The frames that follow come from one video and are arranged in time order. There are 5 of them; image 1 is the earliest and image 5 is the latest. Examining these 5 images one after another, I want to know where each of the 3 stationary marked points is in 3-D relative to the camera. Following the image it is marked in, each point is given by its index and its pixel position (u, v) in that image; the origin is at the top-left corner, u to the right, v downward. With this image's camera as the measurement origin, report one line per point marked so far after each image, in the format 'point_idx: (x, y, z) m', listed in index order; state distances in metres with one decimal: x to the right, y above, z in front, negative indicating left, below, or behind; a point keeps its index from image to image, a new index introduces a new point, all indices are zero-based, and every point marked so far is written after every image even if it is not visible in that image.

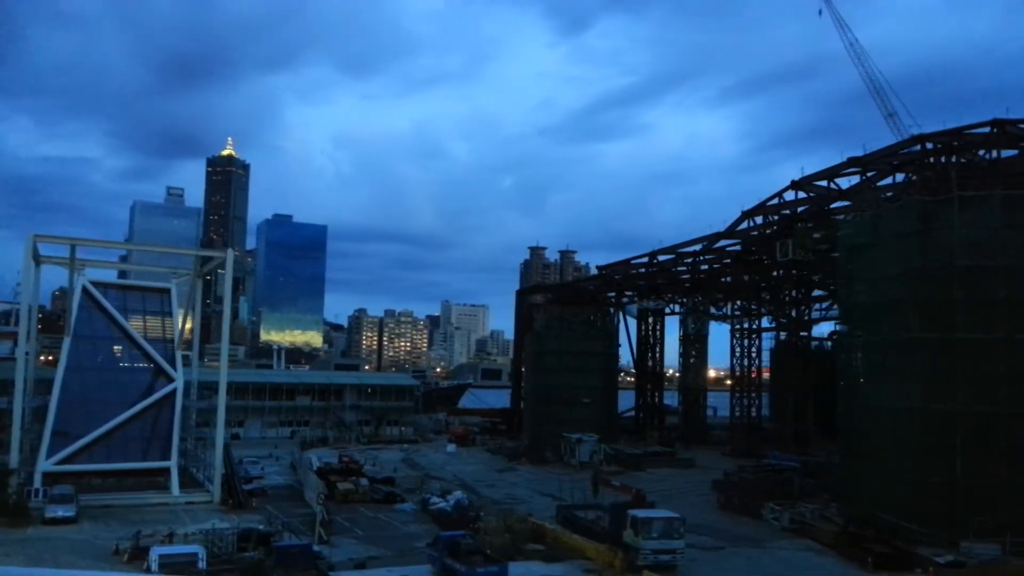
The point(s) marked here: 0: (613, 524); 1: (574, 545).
0: (+2.1, -4.9, +18.0) m
1: (+1.3, -5.3, +17.7) m
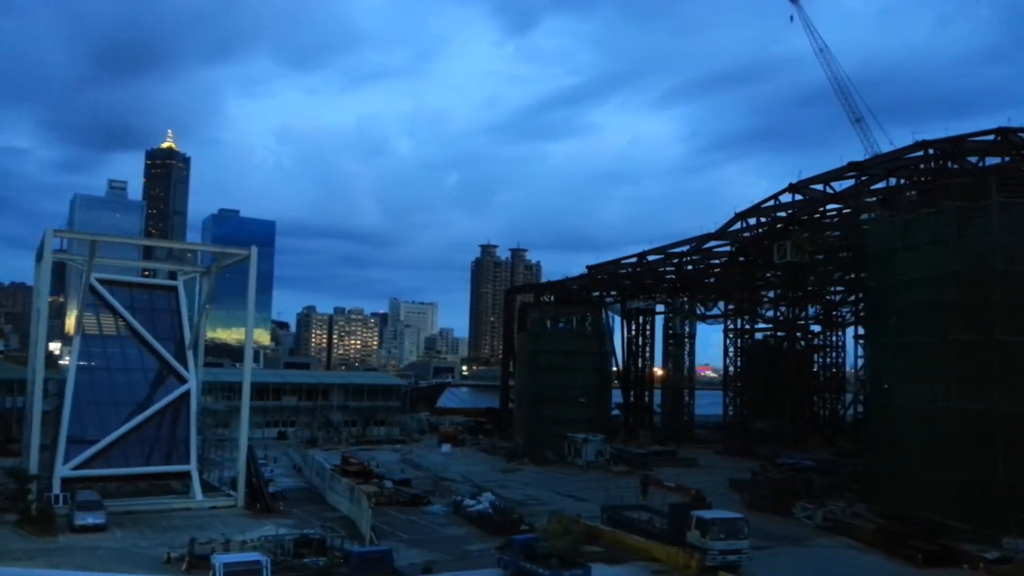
0: (+3.4, -4.9, +18.0) m
1: (+2.5, -5.3, +17.7) m
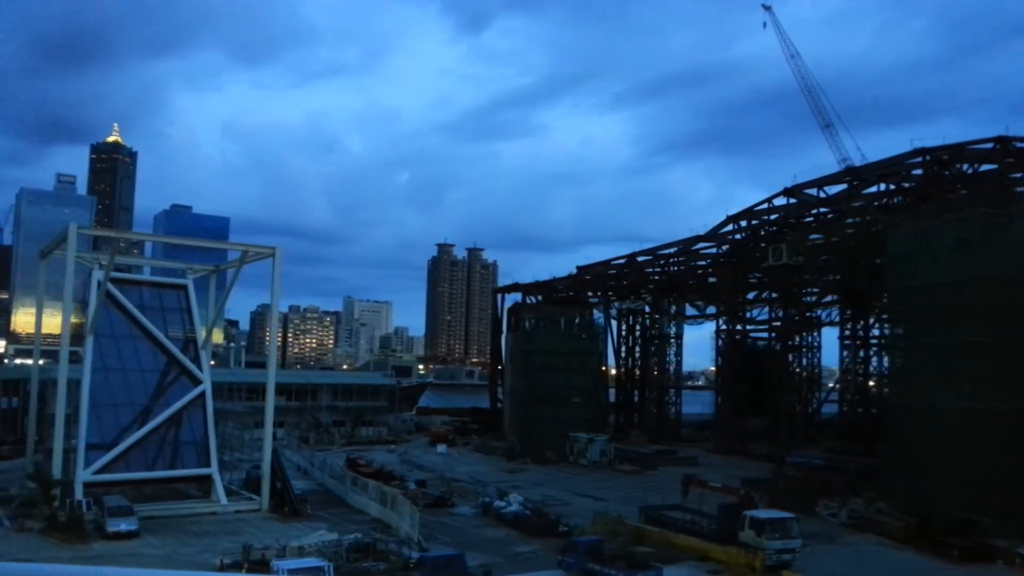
0: (+4.4, -5.0, +18.2) m
1: (+3.6, -5.4, +17.9) m
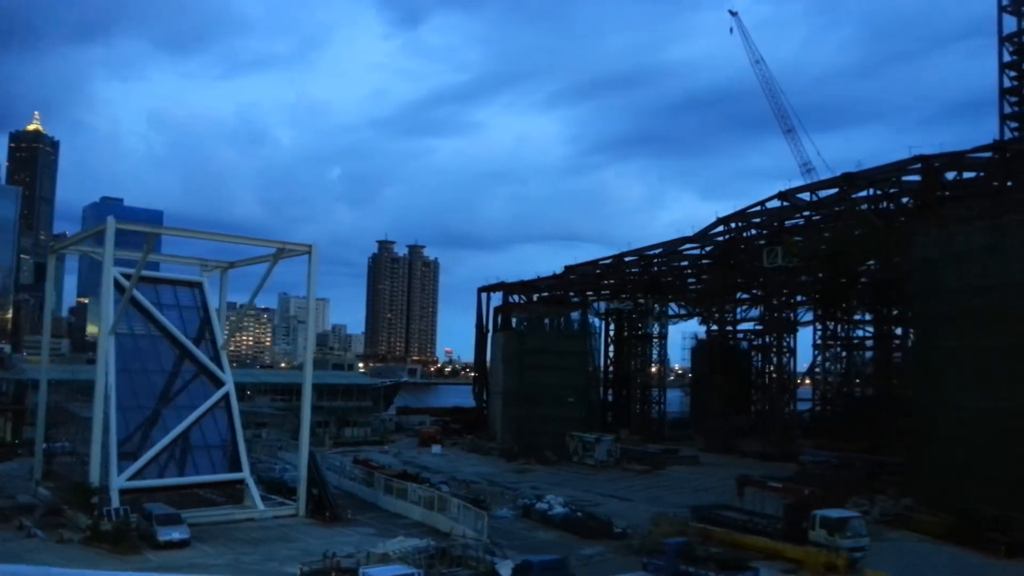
0: (+5.9, -5.0, +18.5) m
1: (+5.1, -5.4, +18.1) m
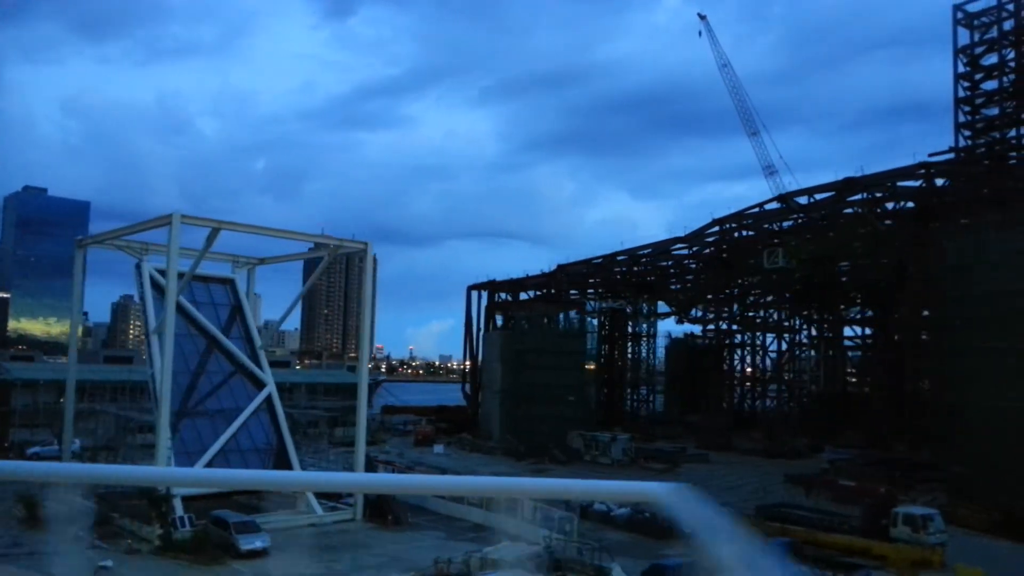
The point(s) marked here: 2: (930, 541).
0: (+7.7, -5.1, +18.9) m
1: (+6.9, -5.5, +18.5) m
2: (+8.5, -5.2, +17.5) m
